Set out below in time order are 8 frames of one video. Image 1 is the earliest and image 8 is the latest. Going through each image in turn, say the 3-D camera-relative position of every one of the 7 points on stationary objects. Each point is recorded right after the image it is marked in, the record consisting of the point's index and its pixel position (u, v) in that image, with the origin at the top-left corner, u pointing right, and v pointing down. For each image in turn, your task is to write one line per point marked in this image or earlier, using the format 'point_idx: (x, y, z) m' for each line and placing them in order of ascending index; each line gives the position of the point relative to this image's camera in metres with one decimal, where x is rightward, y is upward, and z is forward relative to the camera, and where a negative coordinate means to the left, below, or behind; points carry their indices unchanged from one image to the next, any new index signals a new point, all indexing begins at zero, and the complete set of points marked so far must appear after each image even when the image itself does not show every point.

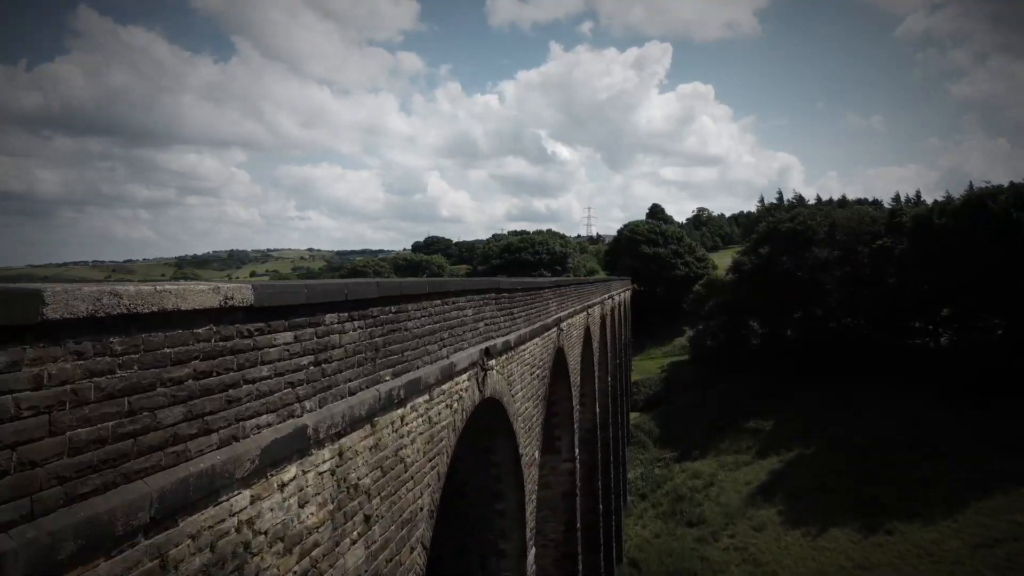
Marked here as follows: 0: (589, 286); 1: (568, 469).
0: (+2.0, +0.1, +14.2) m
1: (+0.9, -2.9, +9.2) m
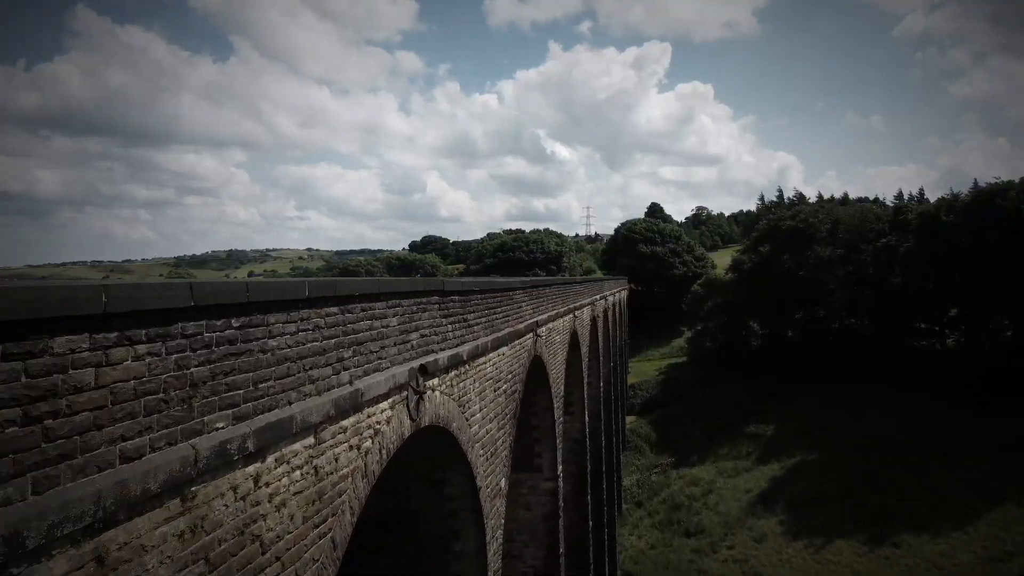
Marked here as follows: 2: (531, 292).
0: (+1.6, +0.1, +13.3) m
1: (+0.5, -2.9, +8.3) m
2: (+0.2, 0.0, +6.8) m
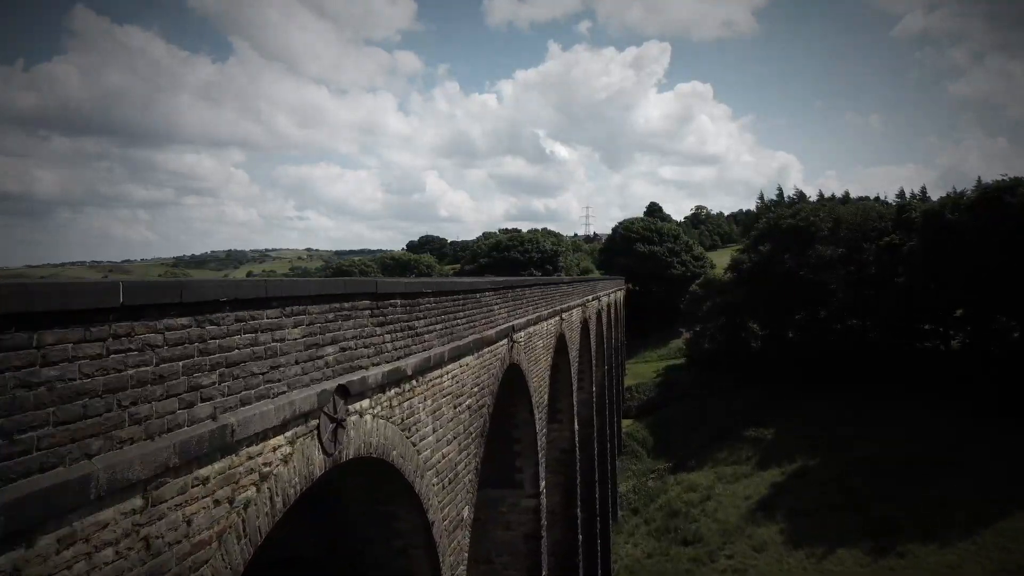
0: (+1.3, +0.1, +12.6) m
1: (+0.3, -2.9, +7.7) m
2: (-0.1, -0.1, +6.1) m
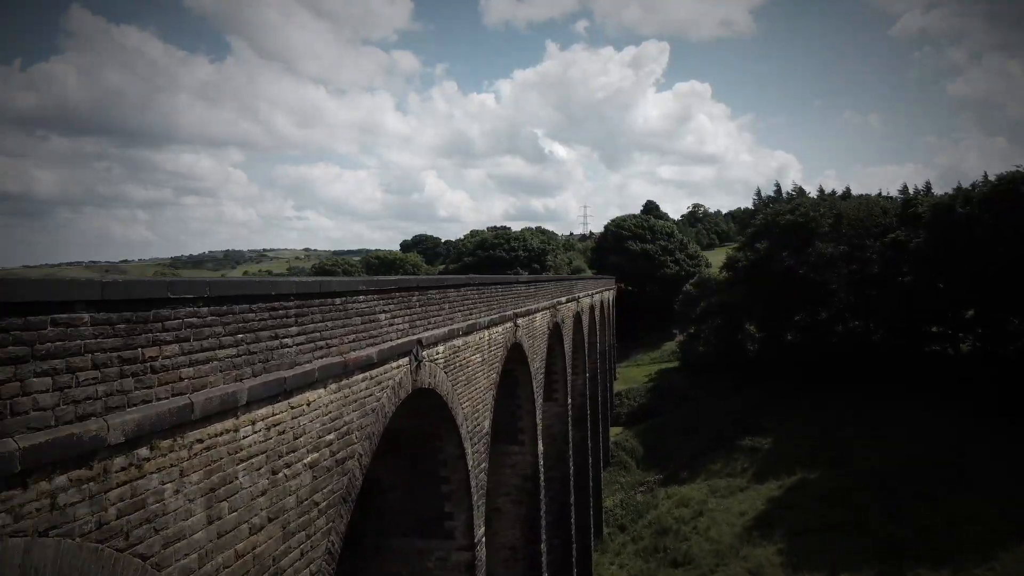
0: (+0.6, +0.1, +11.1) m
1: (-0.5, -2.9, +6.2) m
2: (-0.8, -0.1, +4.6) m
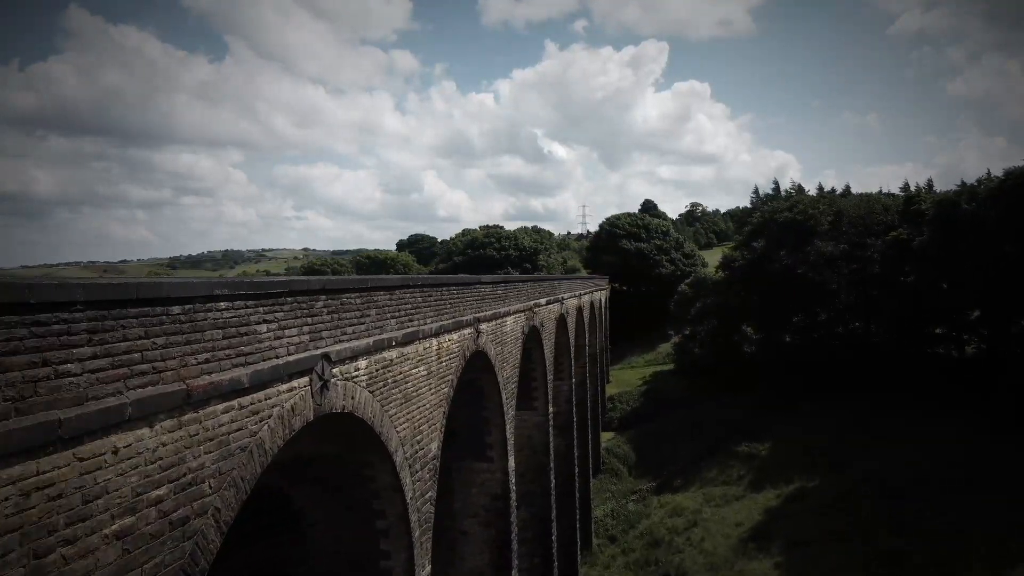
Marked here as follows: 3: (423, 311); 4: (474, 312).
0: (+0.1, +0.1, +10.2) m
1: (-1.0, -2.9, +5.3) m
2: (-1.3, -0.1, +3.7) m
3: (-0.9, -0.2, +5.8) m
4: (-0.5, -0.3, +7.3) m
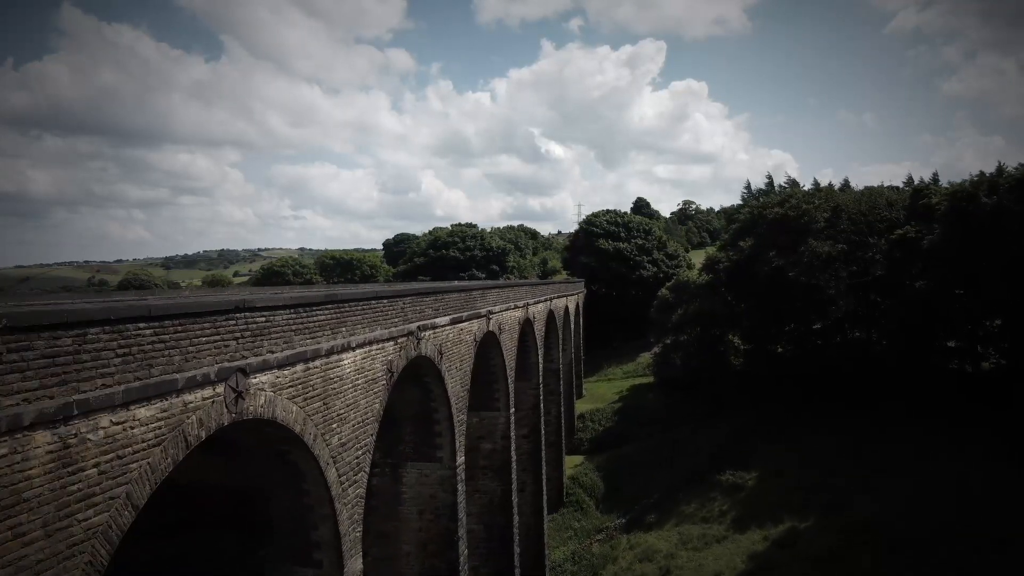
0: (-1.5, -0.1, +7.4) m
1: (-2.6, -3.1, +2.4) m
2: (-2.9, -0.3, +0.8) m
3: (-2.5, -0.4, +2.9) m
4: (-2.1, -0.5, +4.4) m
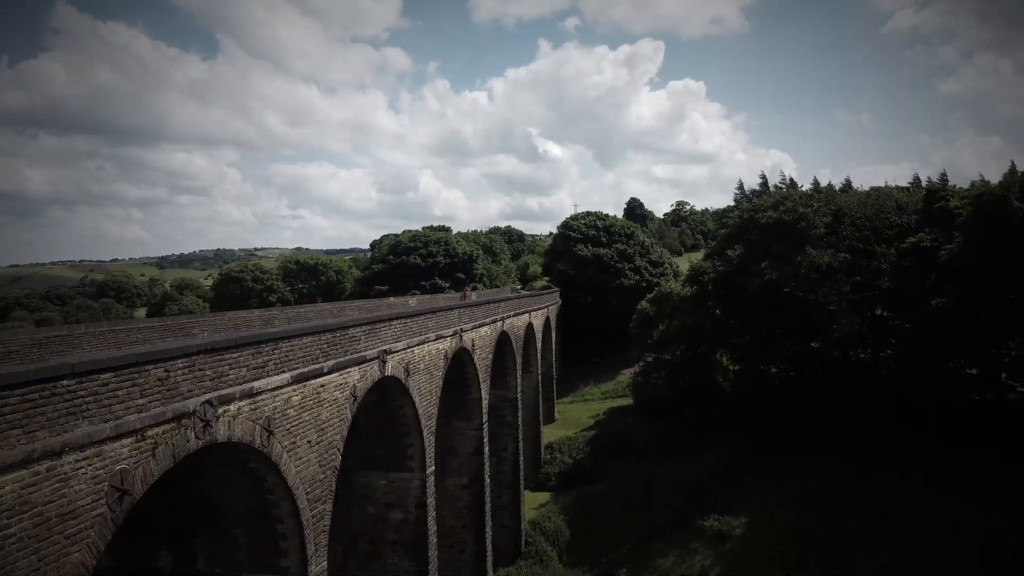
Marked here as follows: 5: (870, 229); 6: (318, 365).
0: (-2.9, -0.6, +4.7) m
1: (-4.0, -3.6, -0.3) m
2: (-4.3, -0.8, -1.9) m
3: (-3.8, -0.9, +0.2) m
4: (-3.5, -1.0, +1.7) m
5: (+11.1, +1.8, +18.2) m
6: (-2.3, -1.0, +7.1) m
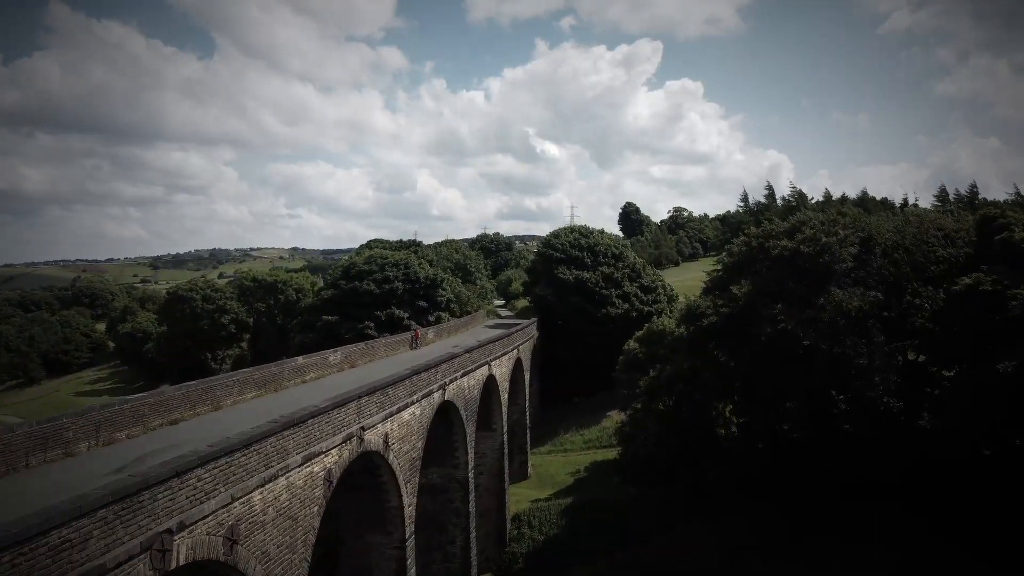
0: (-4.0, -1.8, +1.2) m
1: (-5.0, -4.8, -3.7) m
2: (-5.4, -1.9, -5.3) m
3: (-4.9, -2.1, -3.2) m
4: (-4.6, -2.2, -1.7) m
5: (+10.0, +0.7, +14.8) m
6: (-3.4, -2.1, +3.6) m
